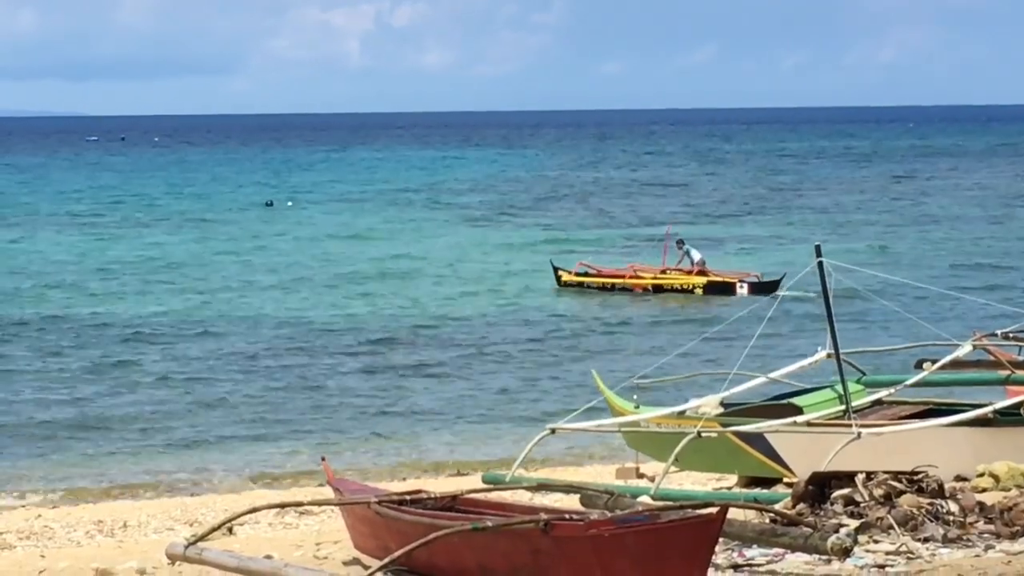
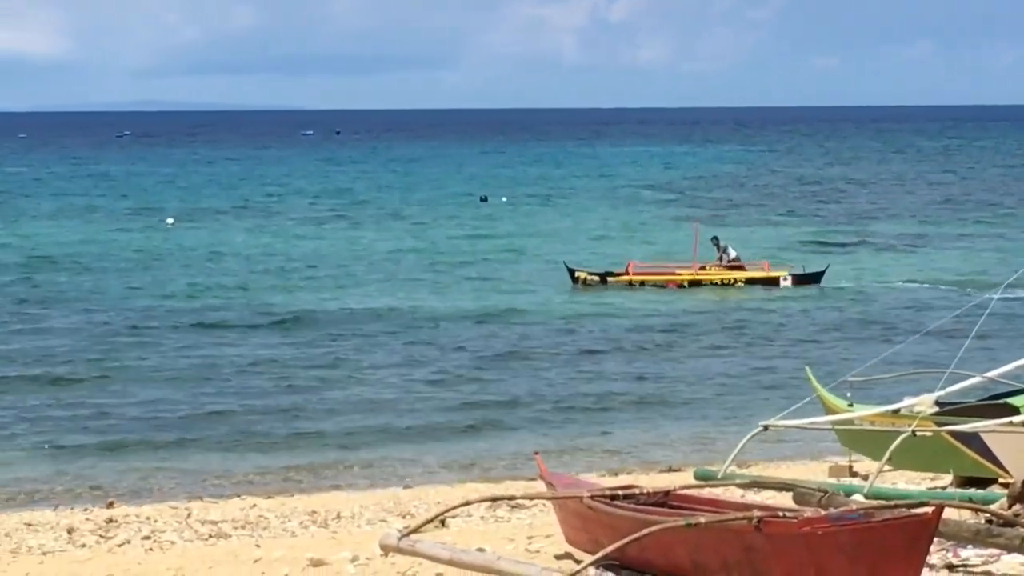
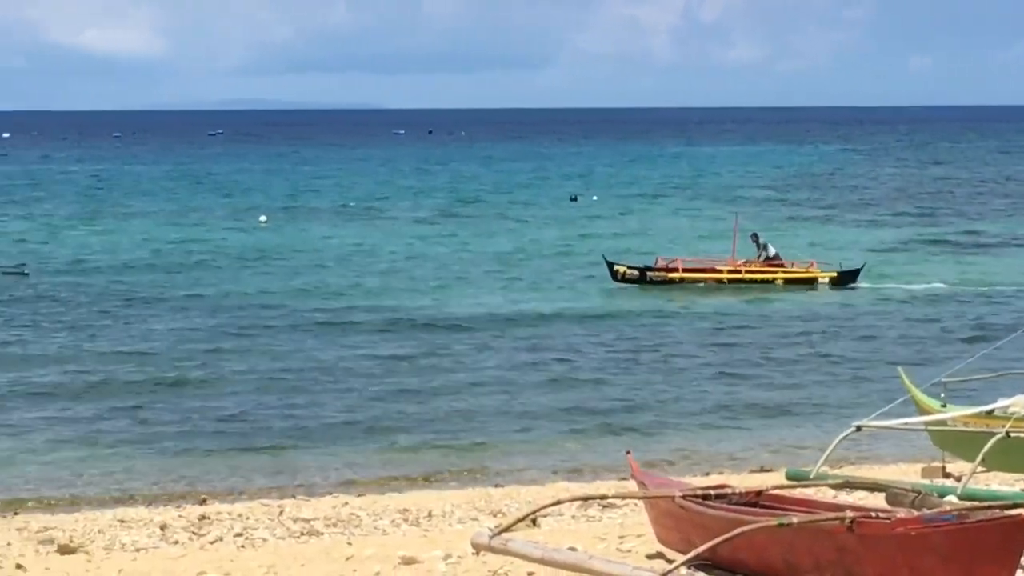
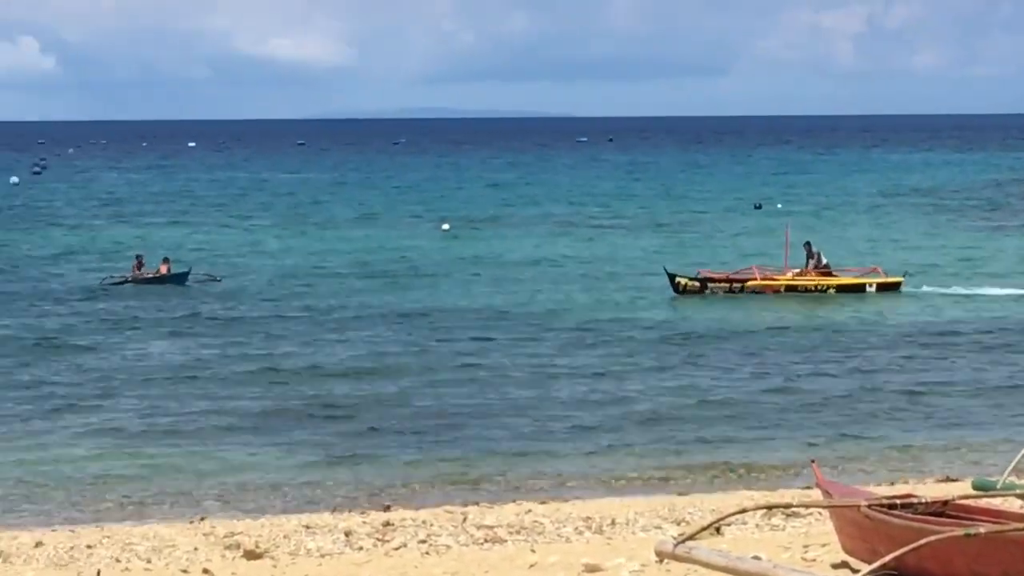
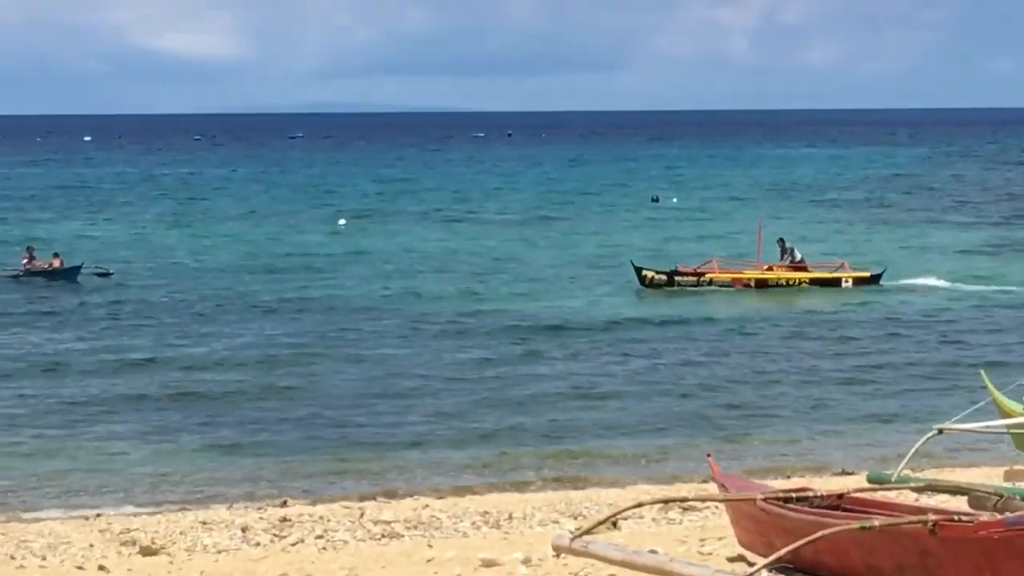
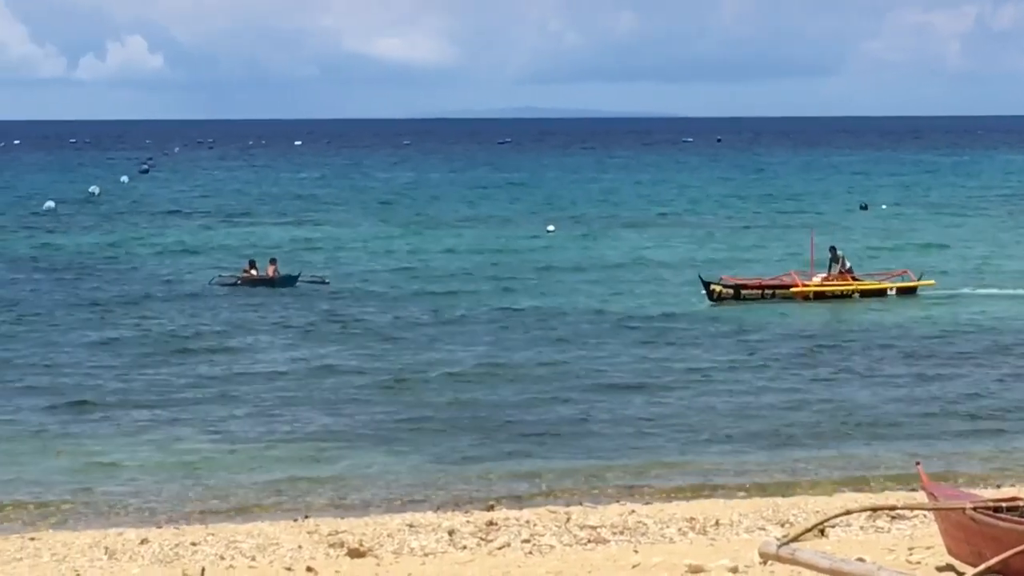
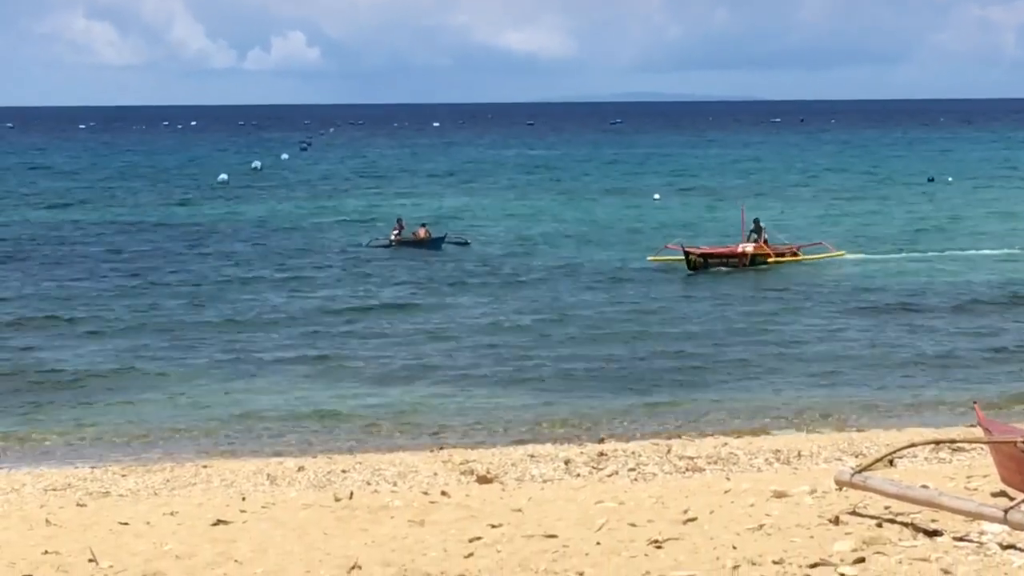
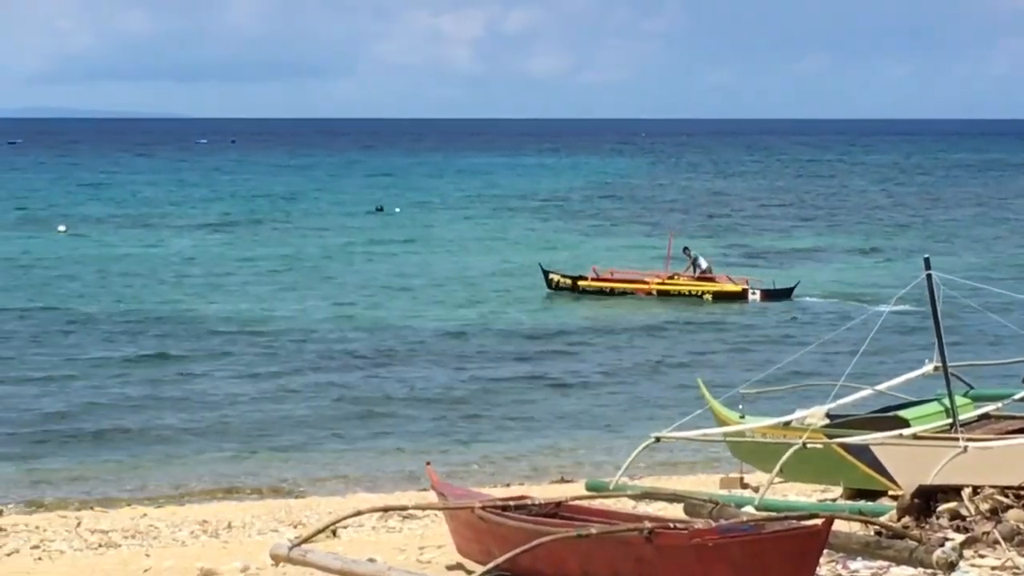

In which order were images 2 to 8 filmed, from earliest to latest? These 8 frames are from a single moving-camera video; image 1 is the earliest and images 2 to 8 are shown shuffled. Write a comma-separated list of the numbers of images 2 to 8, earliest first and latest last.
8, 2, 3, 5, 4, 6, 7
